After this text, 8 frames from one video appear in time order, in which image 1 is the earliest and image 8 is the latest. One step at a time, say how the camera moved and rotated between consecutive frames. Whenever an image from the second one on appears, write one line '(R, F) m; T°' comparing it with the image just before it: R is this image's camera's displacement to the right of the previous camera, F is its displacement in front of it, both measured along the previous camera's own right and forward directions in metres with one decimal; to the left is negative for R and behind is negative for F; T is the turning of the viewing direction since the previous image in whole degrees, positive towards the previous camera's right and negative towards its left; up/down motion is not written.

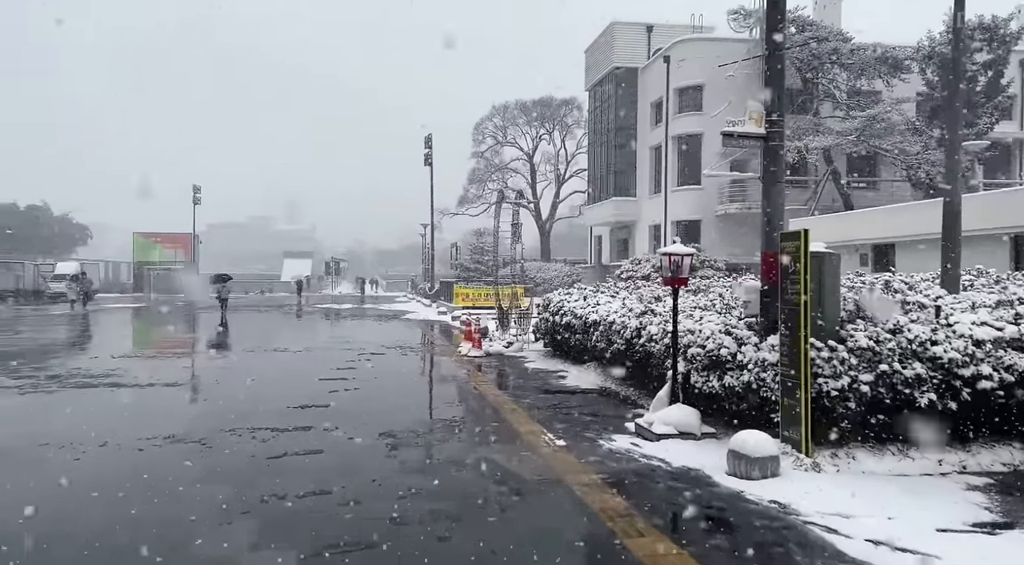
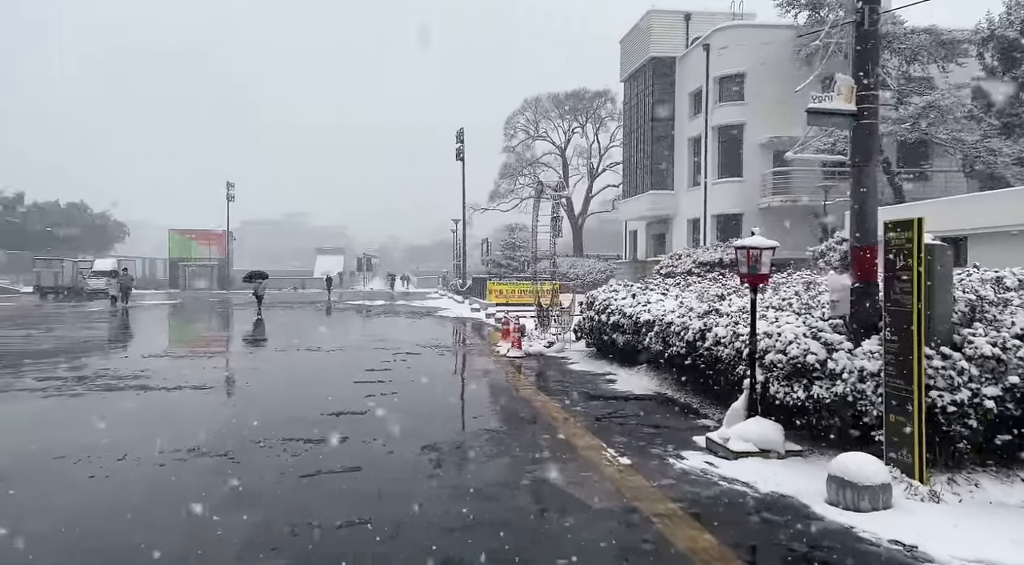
(-0.2, +0.7) m; -2°
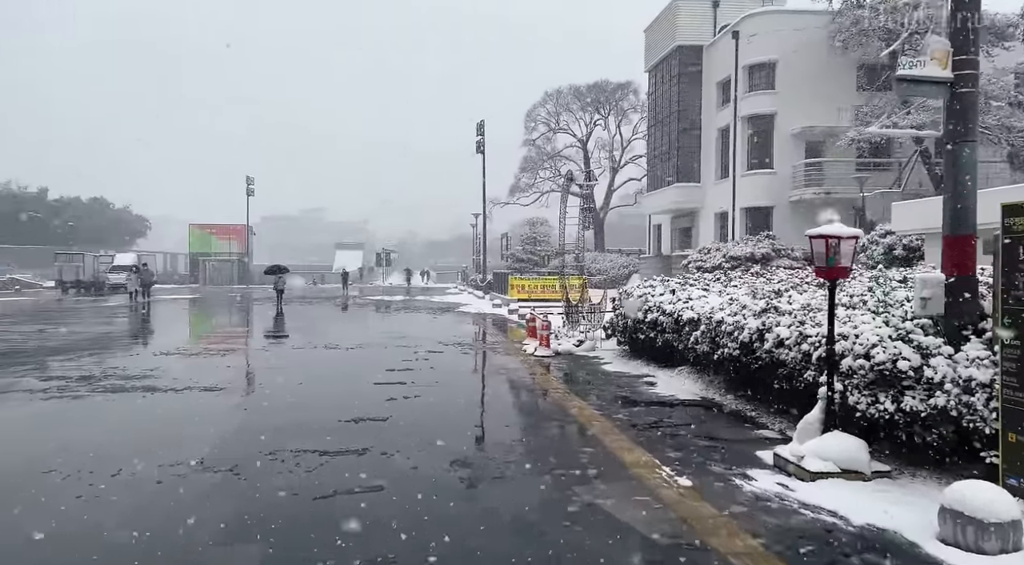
(-0.2, +0.8) m; -1°
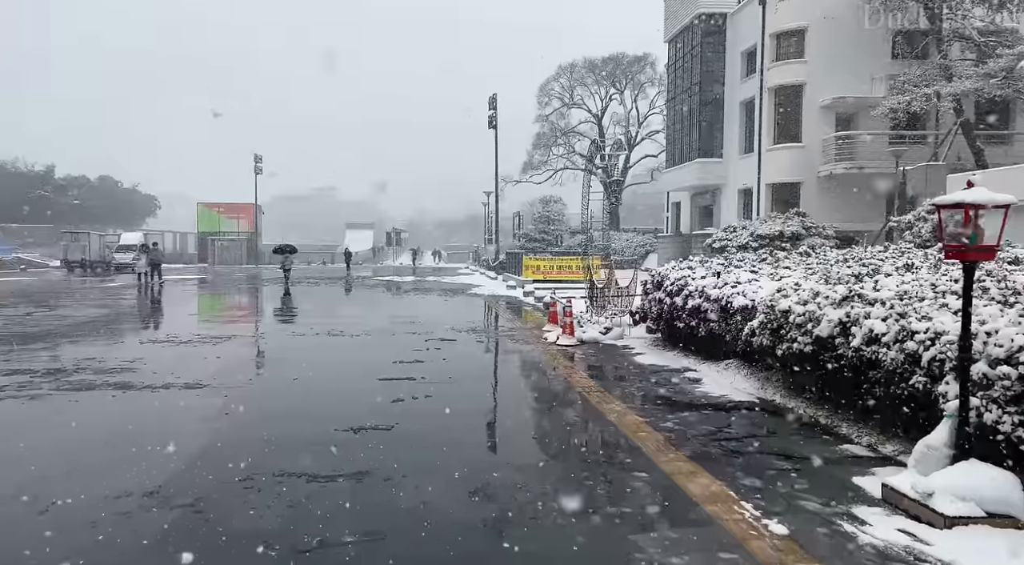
(-0.2, +1.3) m; -1°
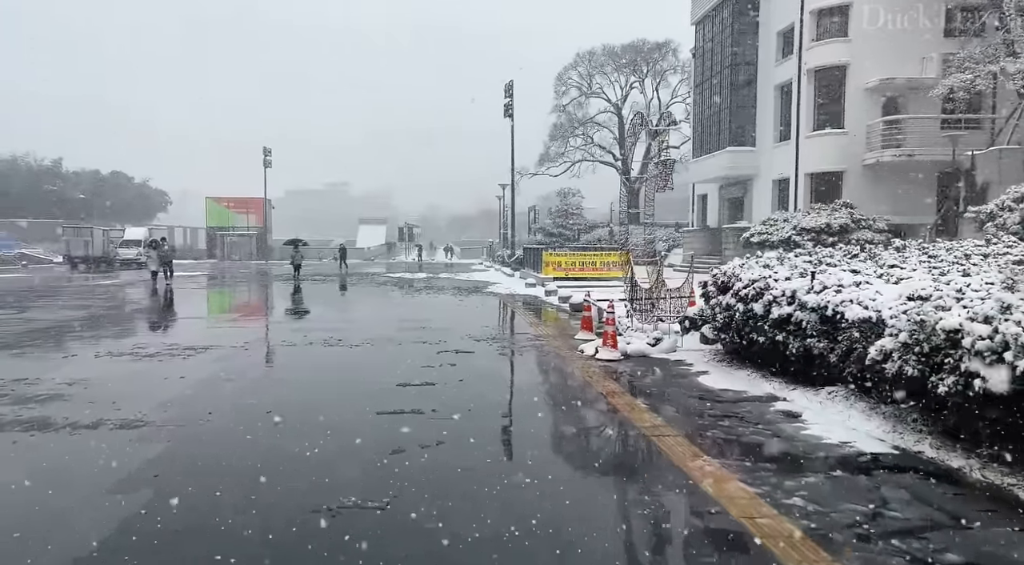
(-0.2, +2.1) m; -1°
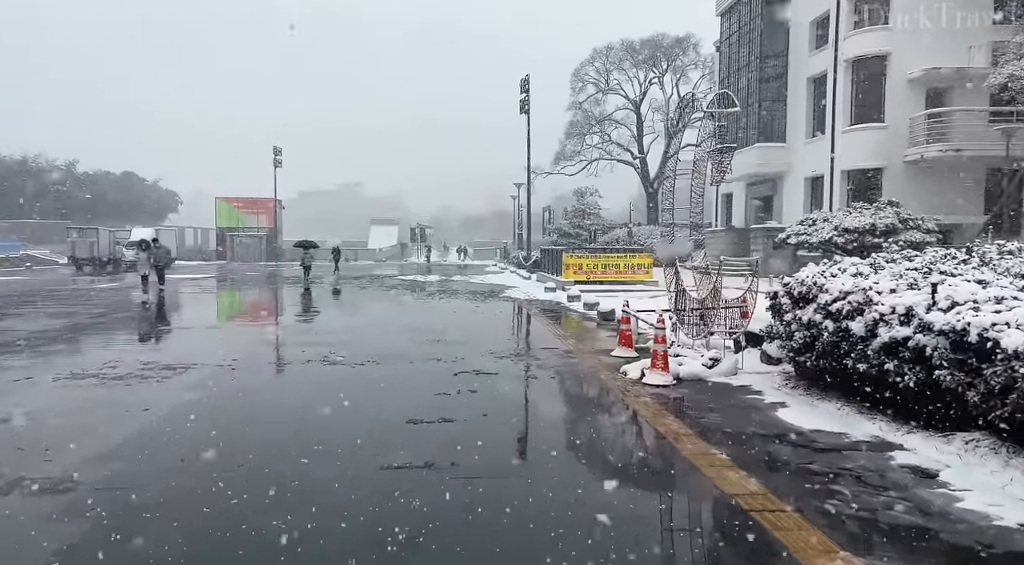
(-0.2, +1.6) m; -1°
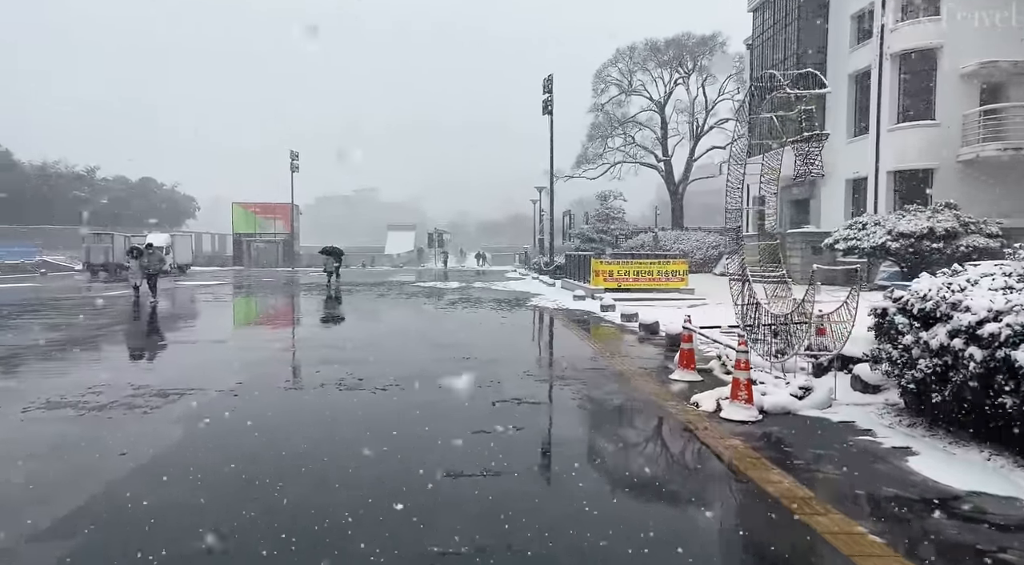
(-0.3, +1.4) m; -1°
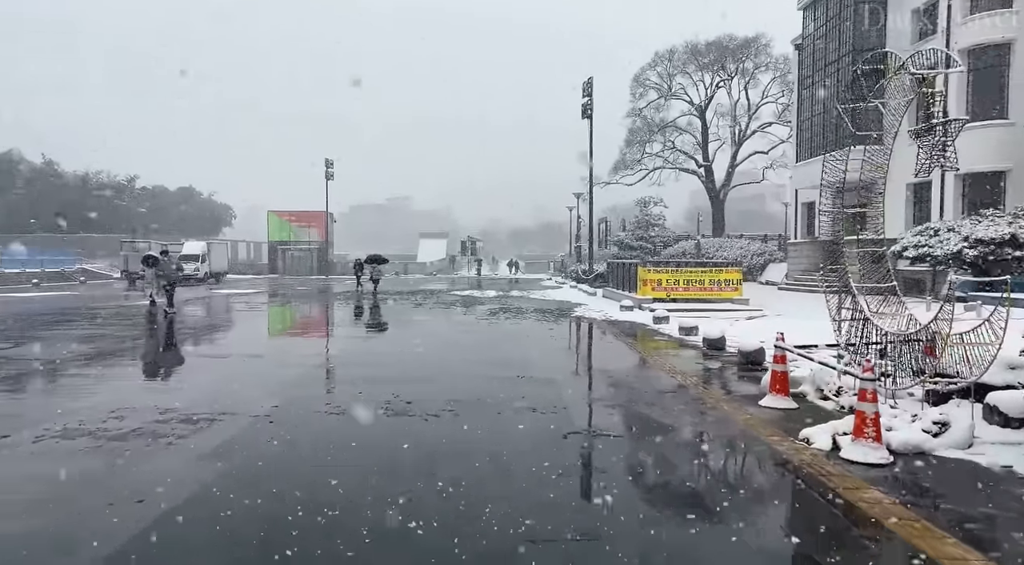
(-0.4, +1.0) m; -2°
